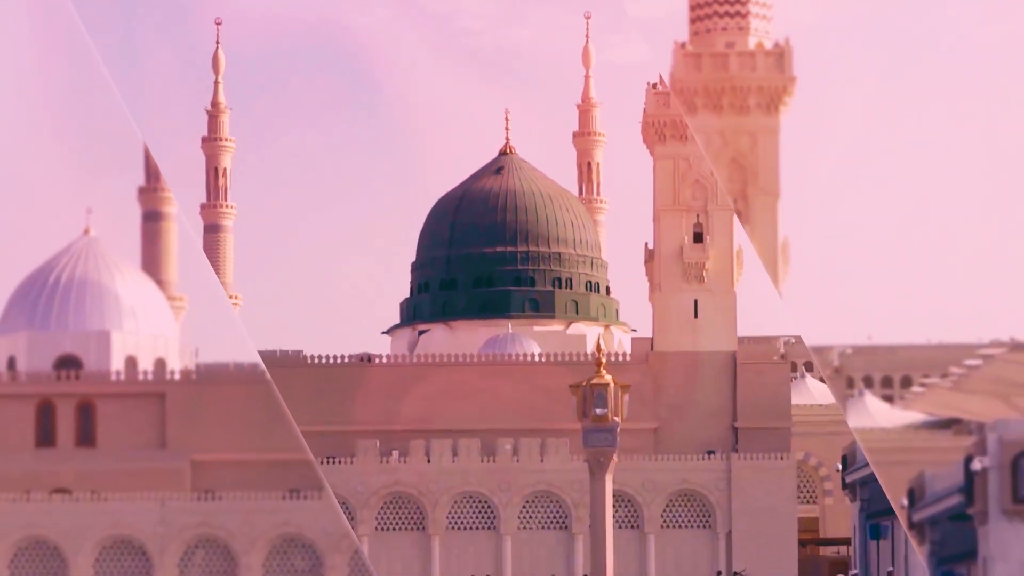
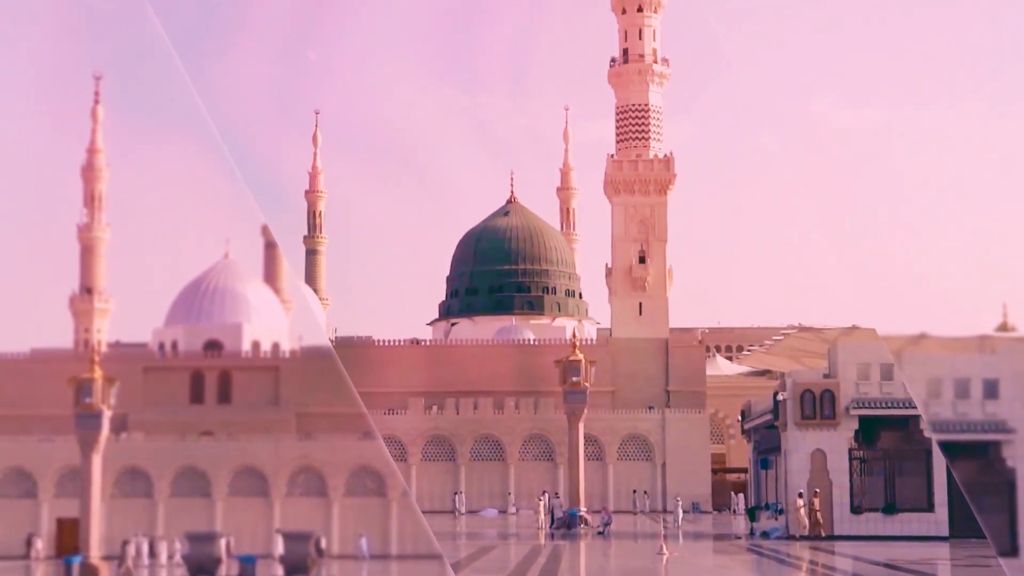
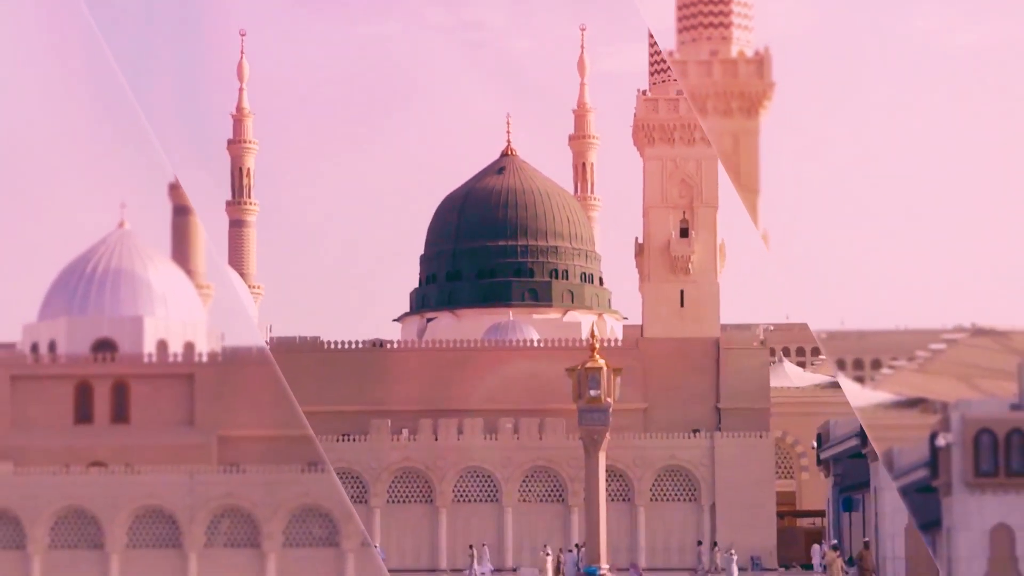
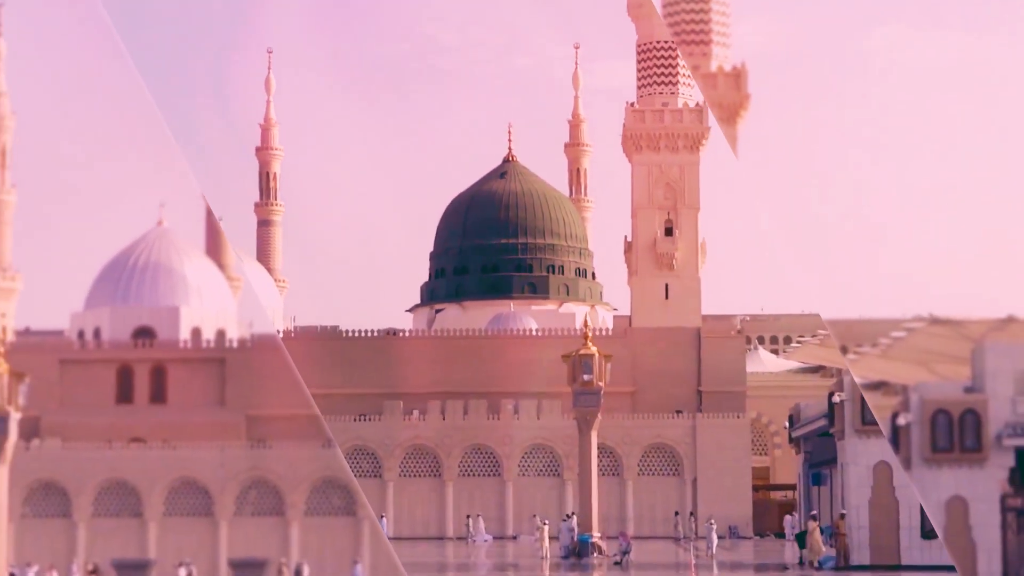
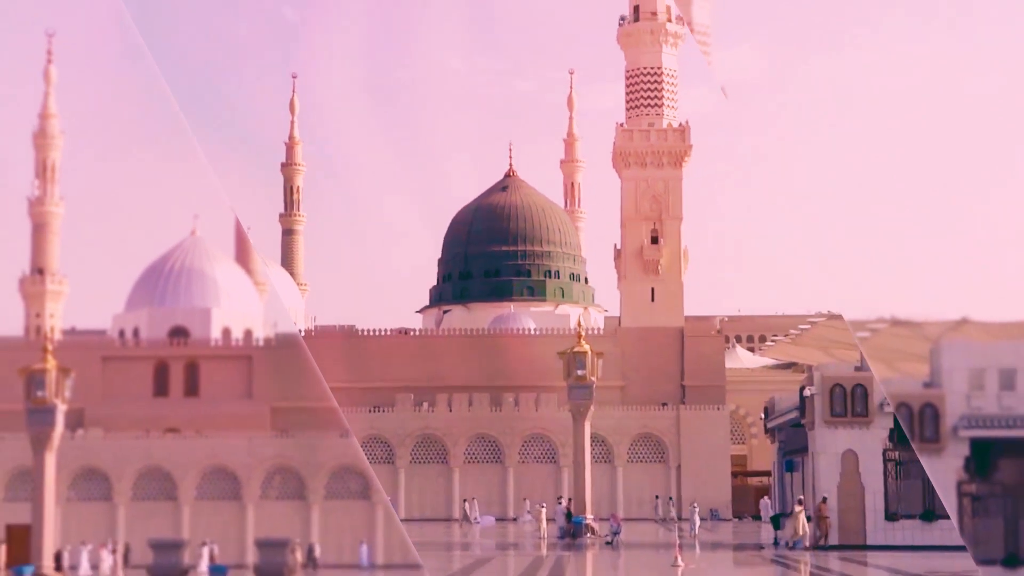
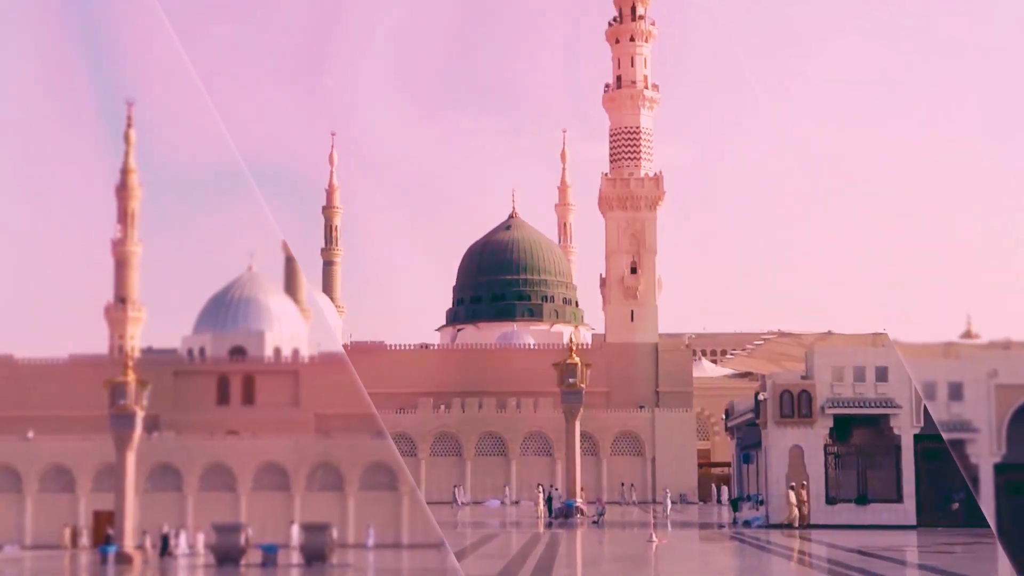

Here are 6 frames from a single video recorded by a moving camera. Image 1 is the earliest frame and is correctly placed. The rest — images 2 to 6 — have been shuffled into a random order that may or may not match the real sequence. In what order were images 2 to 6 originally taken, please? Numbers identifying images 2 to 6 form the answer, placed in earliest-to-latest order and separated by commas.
3, 4, 5, 2, 6
